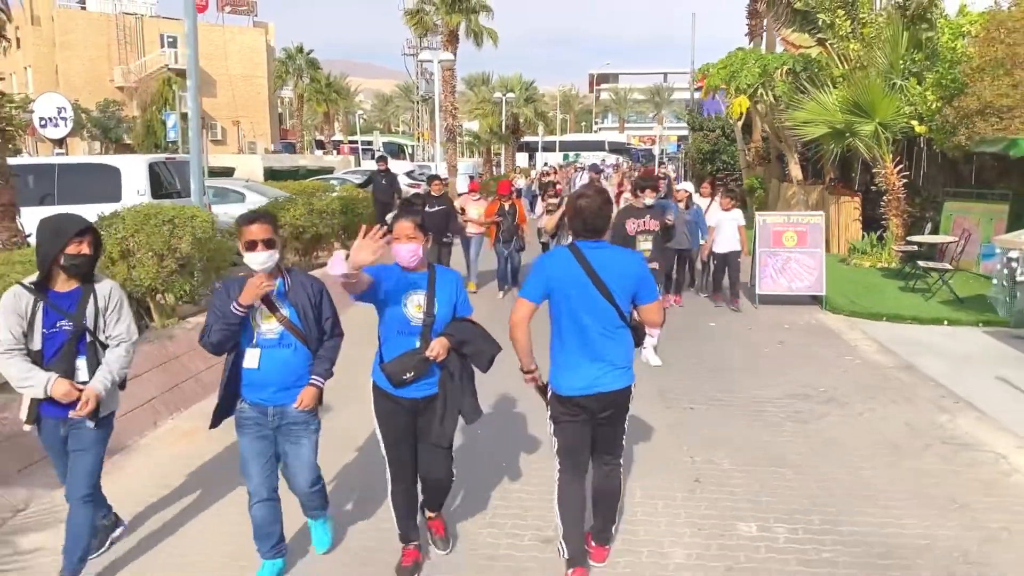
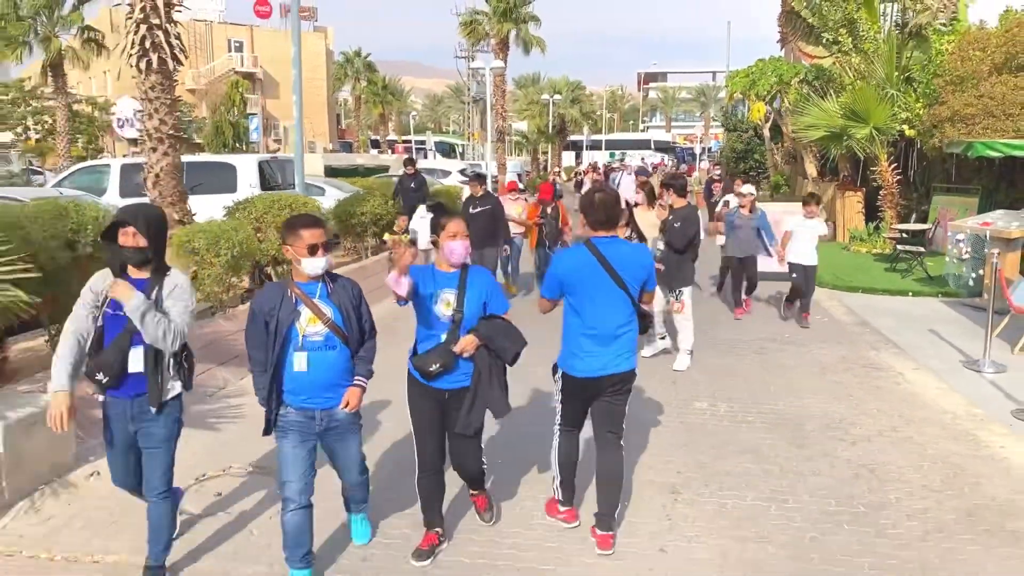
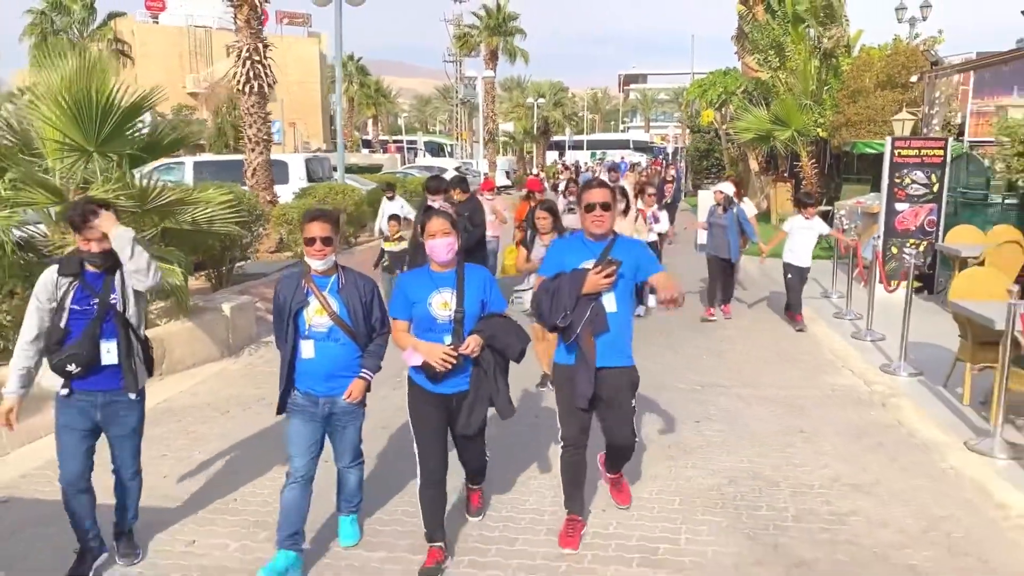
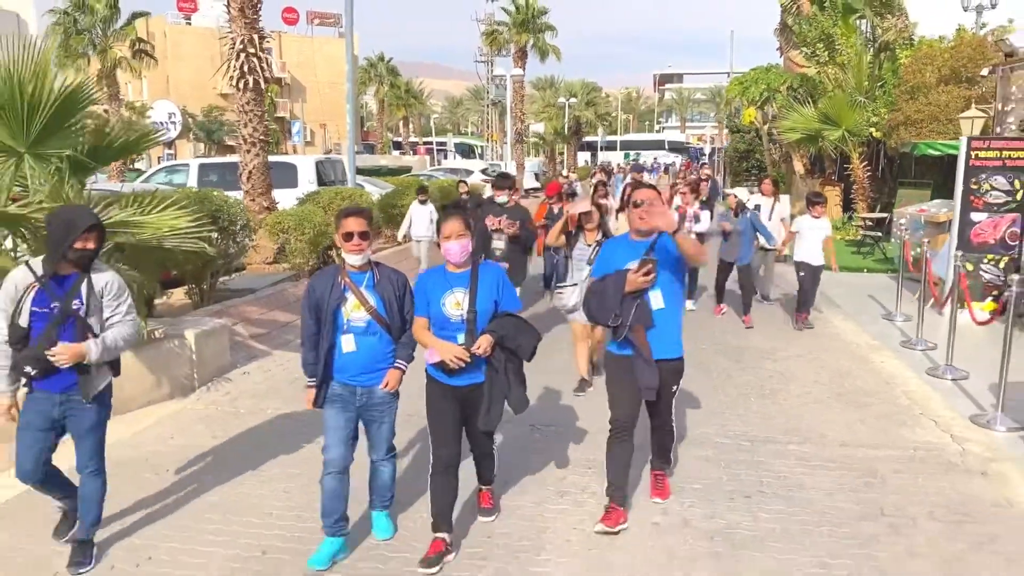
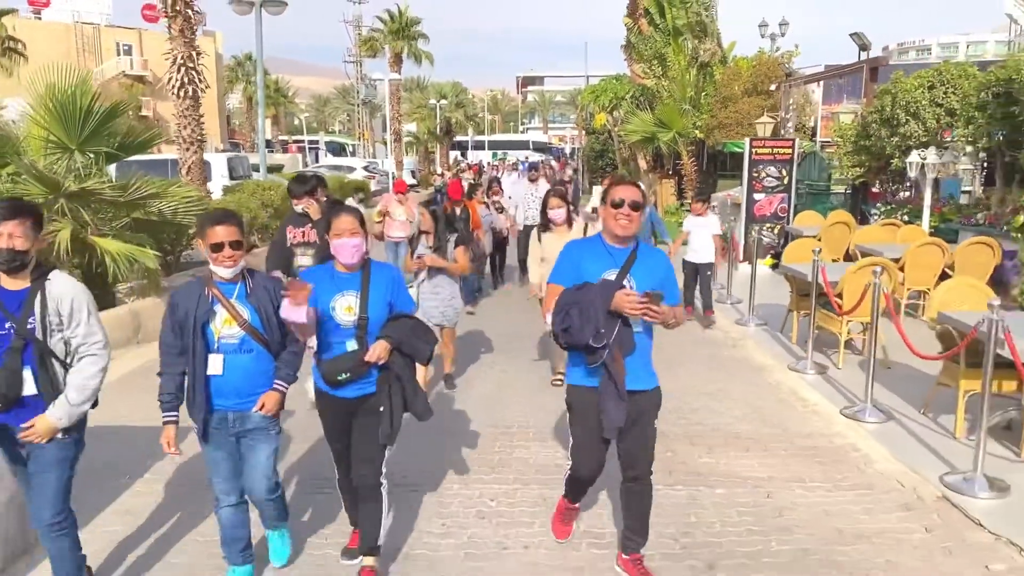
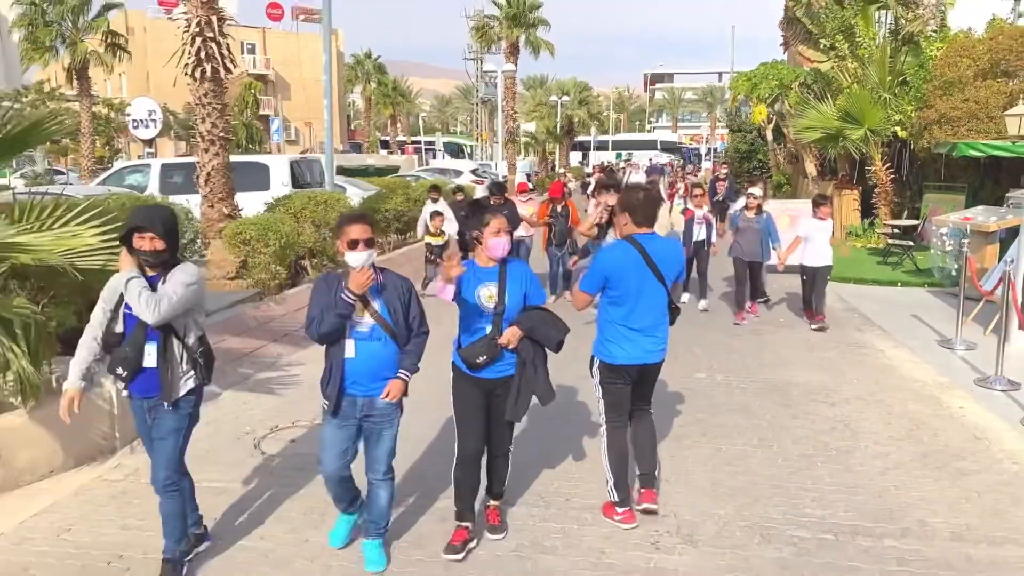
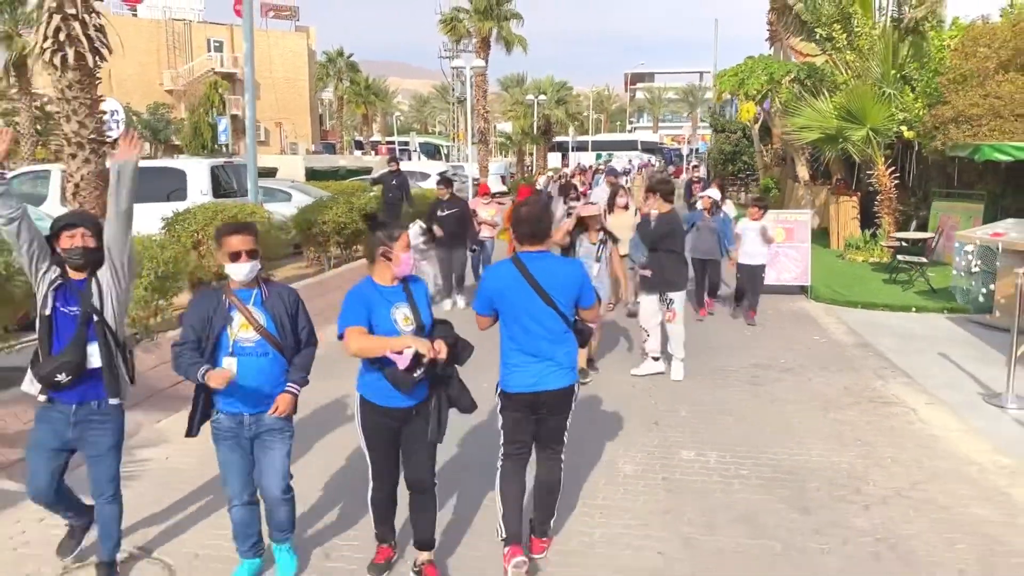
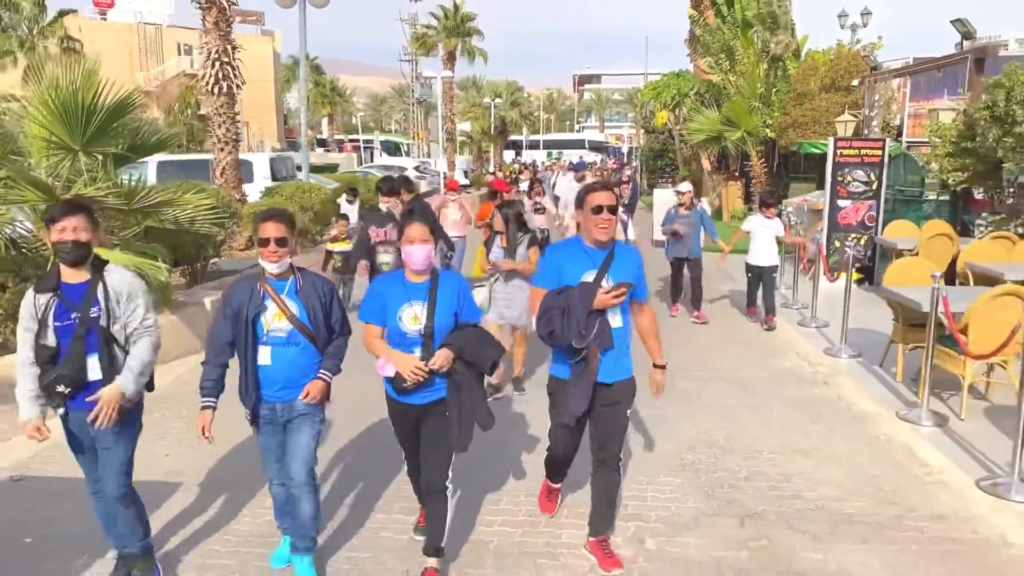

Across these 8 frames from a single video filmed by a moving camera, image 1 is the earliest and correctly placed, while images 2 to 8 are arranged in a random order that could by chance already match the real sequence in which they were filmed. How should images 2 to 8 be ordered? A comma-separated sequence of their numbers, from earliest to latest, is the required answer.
7, 2, 6, 4, 3, 8, 5
